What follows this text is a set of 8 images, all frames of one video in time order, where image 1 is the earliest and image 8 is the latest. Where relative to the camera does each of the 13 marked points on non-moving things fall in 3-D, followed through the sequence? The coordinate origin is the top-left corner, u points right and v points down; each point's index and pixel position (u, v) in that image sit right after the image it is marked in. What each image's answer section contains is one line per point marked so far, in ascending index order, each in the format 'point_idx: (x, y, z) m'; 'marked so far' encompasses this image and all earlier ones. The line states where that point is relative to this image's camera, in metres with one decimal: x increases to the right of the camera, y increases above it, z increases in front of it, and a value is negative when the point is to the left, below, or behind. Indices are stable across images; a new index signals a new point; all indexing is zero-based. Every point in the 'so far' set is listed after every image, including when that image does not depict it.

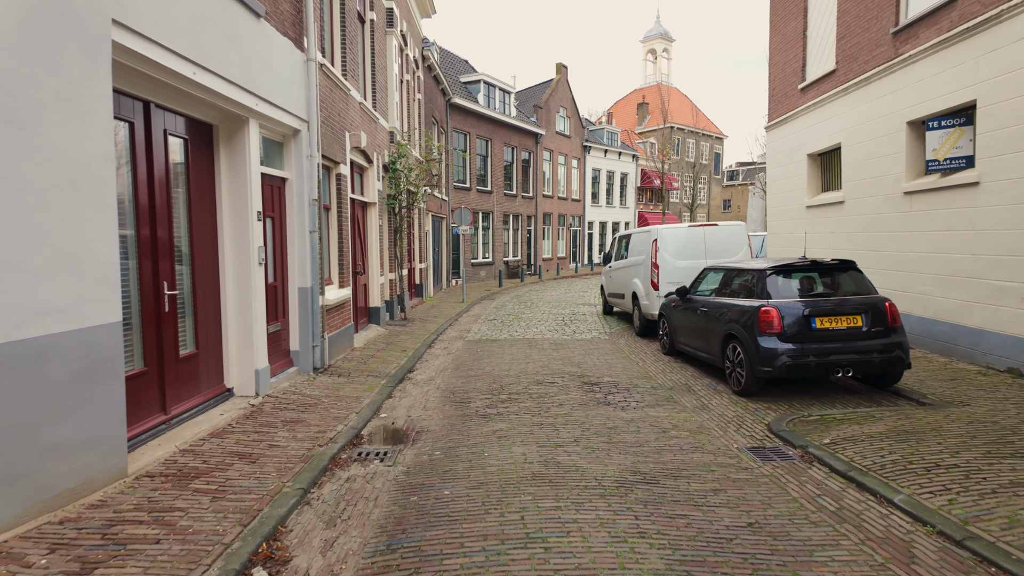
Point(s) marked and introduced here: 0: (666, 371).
0: (+2.0, -1.1, +7.7) m
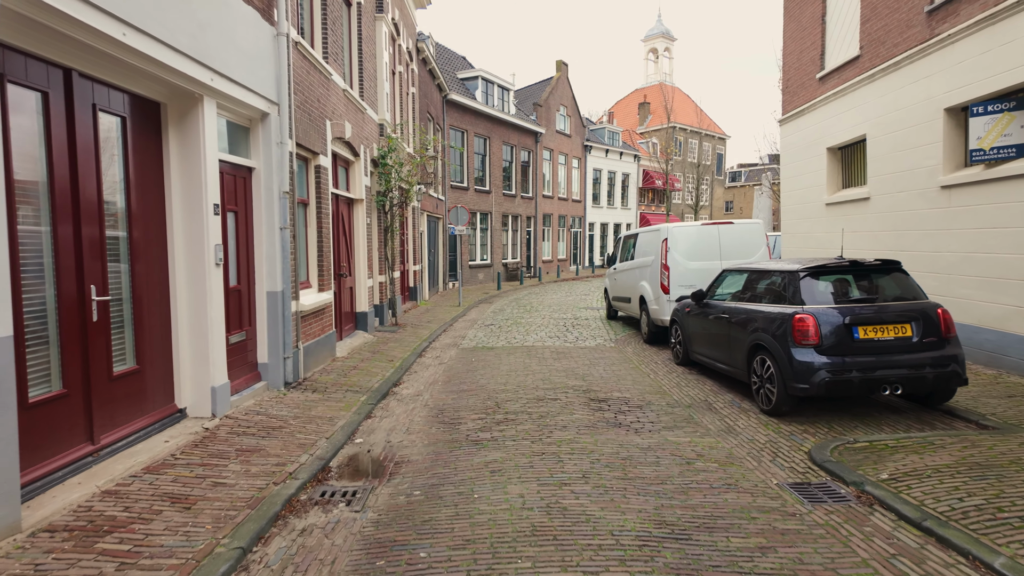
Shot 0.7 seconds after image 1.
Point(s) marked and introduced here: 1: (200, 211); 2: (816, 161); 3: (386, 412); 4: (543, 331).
0: (+2.0, -1.2, +6.9) m
1: (-2.8, +0.7, +5.2) m
2: (+6.0, +2.5, +11.5) m
3: (-1.3, -1.3, +6.1) m
4: (+0.6, -0.9, +11.7) m
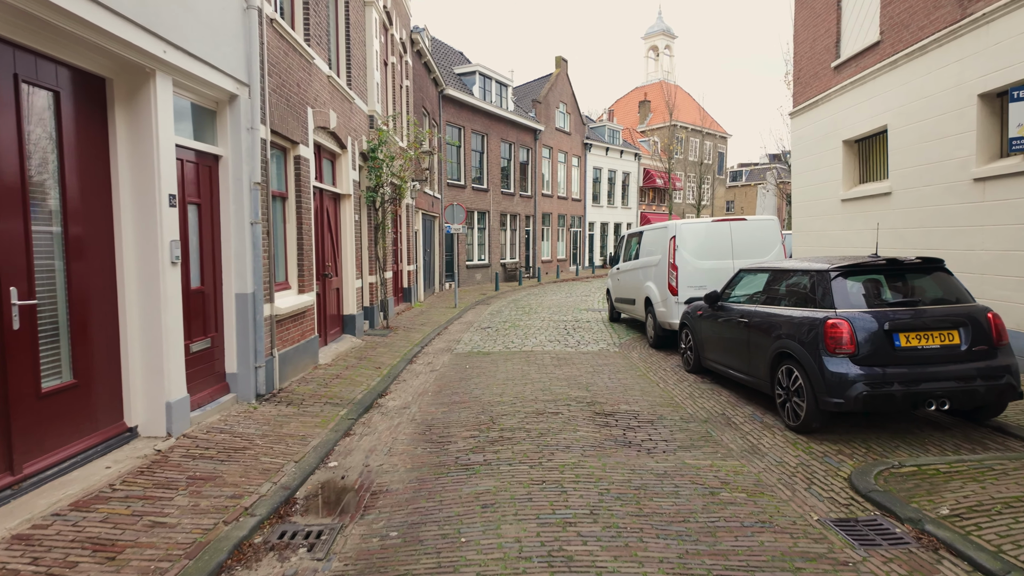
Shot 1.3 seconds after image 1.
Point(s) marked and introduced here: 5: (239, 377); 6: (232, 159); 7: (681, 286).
0: (+2.0, -1.2, +6.3) m
1: (-2.8, +0.7, +4.6) m
2: (+6.0, +2.5, +10.9) m
3: (-1.3, -1.3, +5.4) m
4: (+0.6, -0.9, +11.1) m
5: (-2.7, -0.9, +5.7) m
6: (-2.7, +1.2, +5.6) m
7: (+2.6, 0.0, +8.8) m
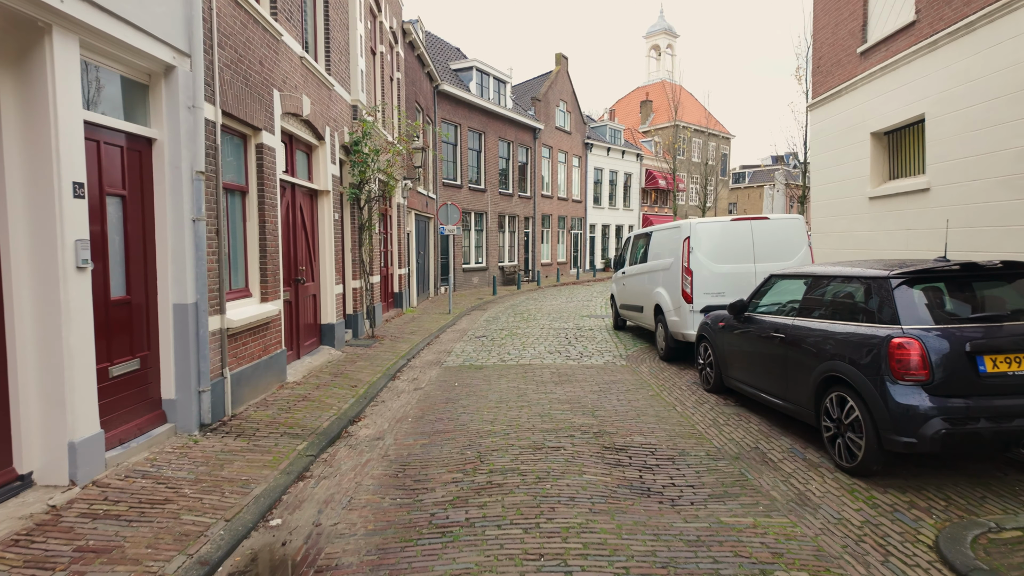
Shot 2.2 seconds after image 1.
0: (+1.9, -1.3, +5.3) m
1: (-2.9, +0.6, +3.6) m
2: (+5.9, +2.4, +10.0) m
3: (-1.4, -1.4, +4.5) m
4: (+0.5, -1.0, +10.1) m
5: (-2.7, -1.0, +4.8) m
6: (-2.8, +1.2, +4.7) m
7: (+2.5, -0.1, +7.9) m
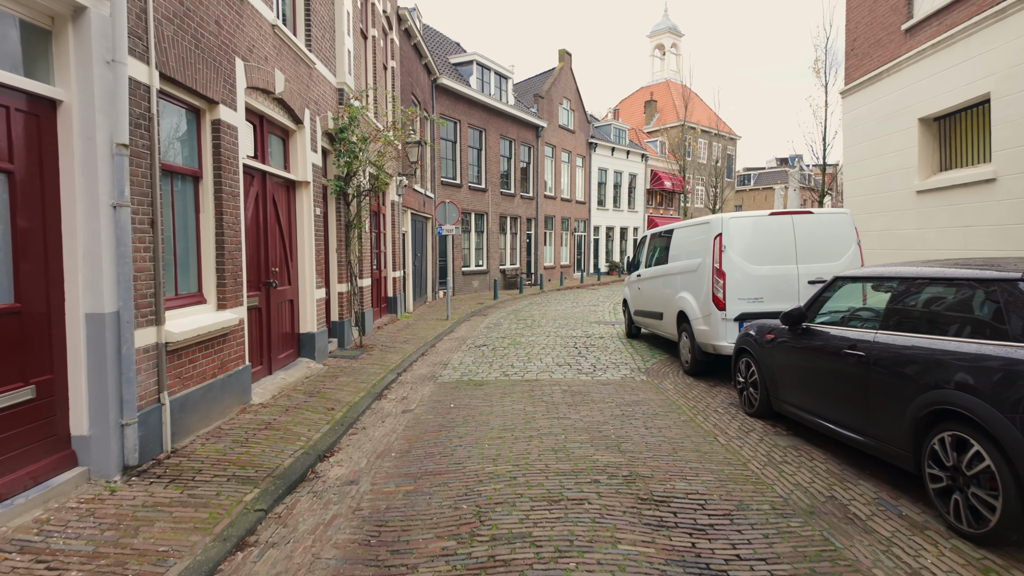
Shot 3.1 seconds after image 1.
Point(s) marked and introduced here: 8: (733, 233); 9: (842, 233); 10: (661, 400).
0: (+2.0, -1.3, +4.3) m
1: (-2.8, +0.6, +2.6) m
2: (+6.0, +2.3, +8.9) m
3: (-1.4, -1.4, +3.5) m
4: (+0.6, -1.0, +9.1) m
5: (-2.7, -1.0, +3.7) m
6: (-2.7, +1.1, +3.7) m
7: (+2.5, -0.1, +6.8) m
8: (+2.6, +0.7, +7.0) m
9: (+4.0, +0.7, +7.0) m
10: (+1.6, -1.2, +6.3) m
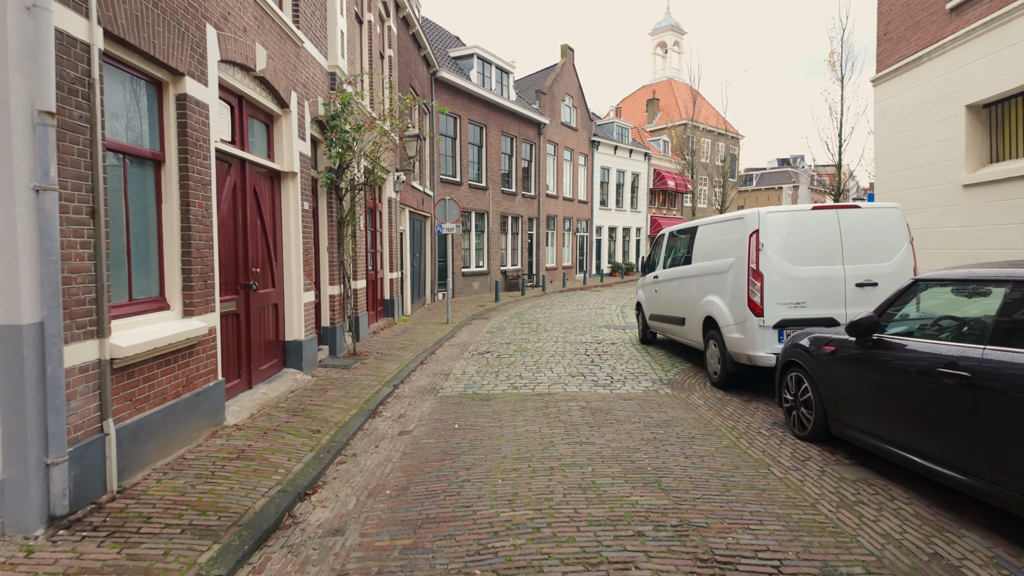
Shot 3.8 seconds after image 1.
0: (+2.1, -1.3, +3.5) m
1: (-2.7, +0.6, +1.8) m
2: (+6.1, +2.3, +8.2) m
3: (-1.2, -1.4, +2.7) m
4: (+0.7, -1.1, +8.3) m
5: (-2.6, -1.0, +3.0) m
6: (-2.6, +1.1, +2.9) m
7: (+2.7, -0.2, +6.1) m
8: (+2.8, +0.6, +6.2) m
9: (+4.1, +0.6, +6.3) m
10: (+1.7, -1.2, +5.5) m
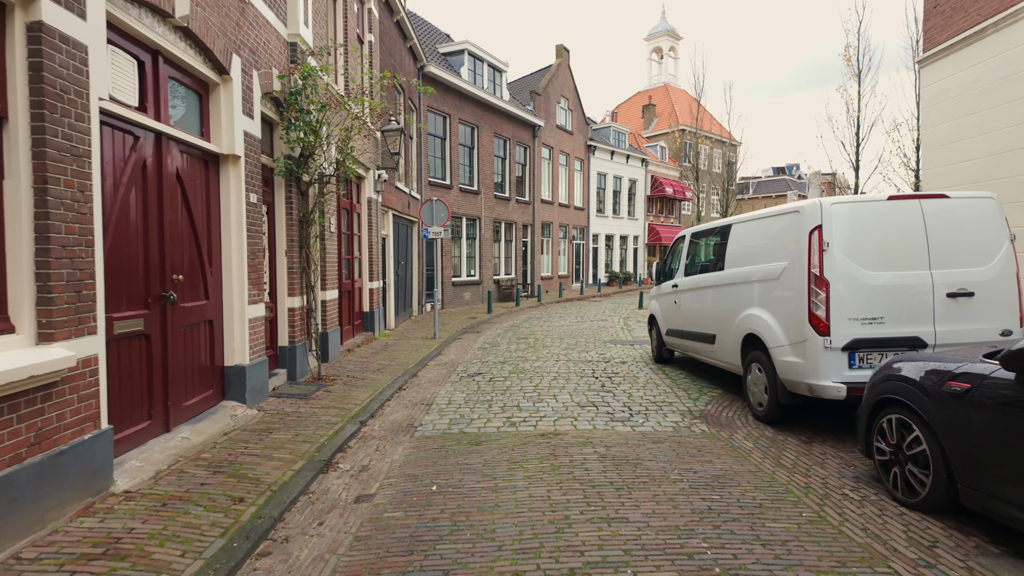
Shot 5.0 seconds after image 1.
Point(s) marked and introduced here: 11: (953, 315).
0: (+2.1, -1.4, +2.2) m
1: (-2.7, +0.5, +0.5) m
2: (+6.0, +2.1, +7.0) m
3: (-1.2, -1.5, +1.3) m
4: (+0.6, -1.2, +6.9) m
5: (-2.5, -1.1, +1.6) m
6: (-2.6, +1.1, +1.5) m
7: (+2.6, -0.2, +4.8) m
8: (+2.7, +0.5, +4.9) m
9: (+4.1, +0.5, +5.0) m
10: (+1.7, -1.3, +4.2) m
11: (+3.6, -0.2, +4.8) m
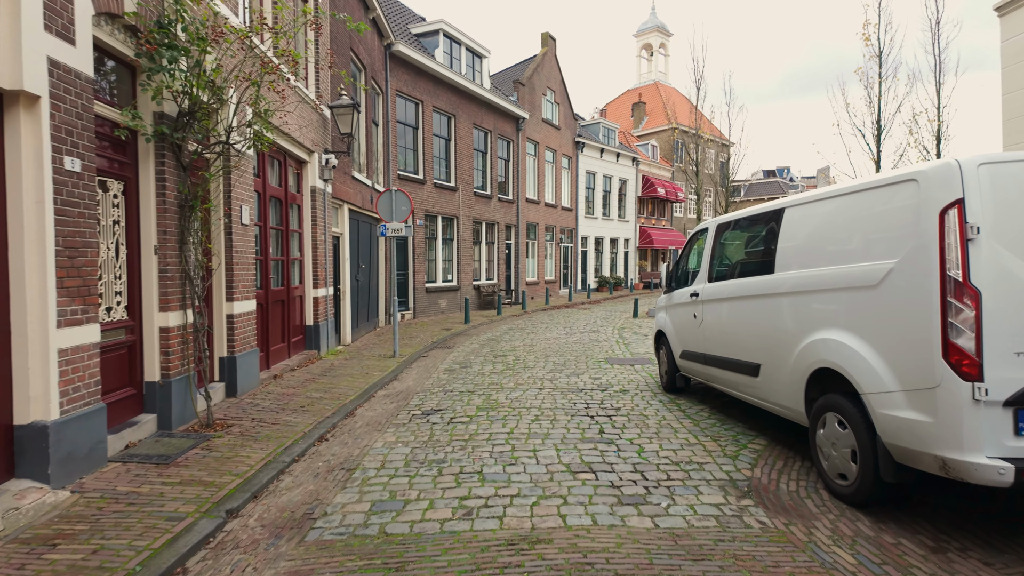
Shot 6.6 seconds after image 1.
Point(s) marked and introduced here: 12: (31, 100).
0: (+1.9, -1.4, +0.3) m
1: (-2.8, +0.5, -1.5) m
2: (+5.7, +2.1, +5.2) m
3: (-1.4, -1.5, -0.7) m
4: (+0.3, -1.3, +5.0) m
5: (-2.7, -1.1, -0.5) m
6: (-2.8, +1.0, -0.5) m
7: (+2.4, -0.3, +2.9) m
8: (+2.5, +0.5, +3.0) m
9: (+3.8, +0.5, +3.1) m
10: (+1.5, -1.4, +2.3) m
11: (+3.4, -0.3, +2.9) m
12: (-2.9, +1.1, +3.5) m
